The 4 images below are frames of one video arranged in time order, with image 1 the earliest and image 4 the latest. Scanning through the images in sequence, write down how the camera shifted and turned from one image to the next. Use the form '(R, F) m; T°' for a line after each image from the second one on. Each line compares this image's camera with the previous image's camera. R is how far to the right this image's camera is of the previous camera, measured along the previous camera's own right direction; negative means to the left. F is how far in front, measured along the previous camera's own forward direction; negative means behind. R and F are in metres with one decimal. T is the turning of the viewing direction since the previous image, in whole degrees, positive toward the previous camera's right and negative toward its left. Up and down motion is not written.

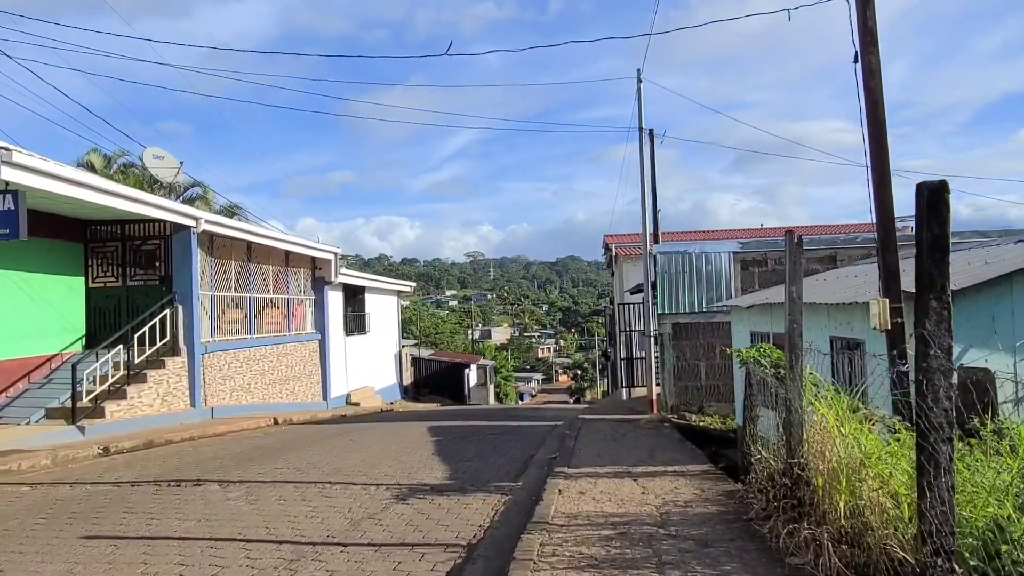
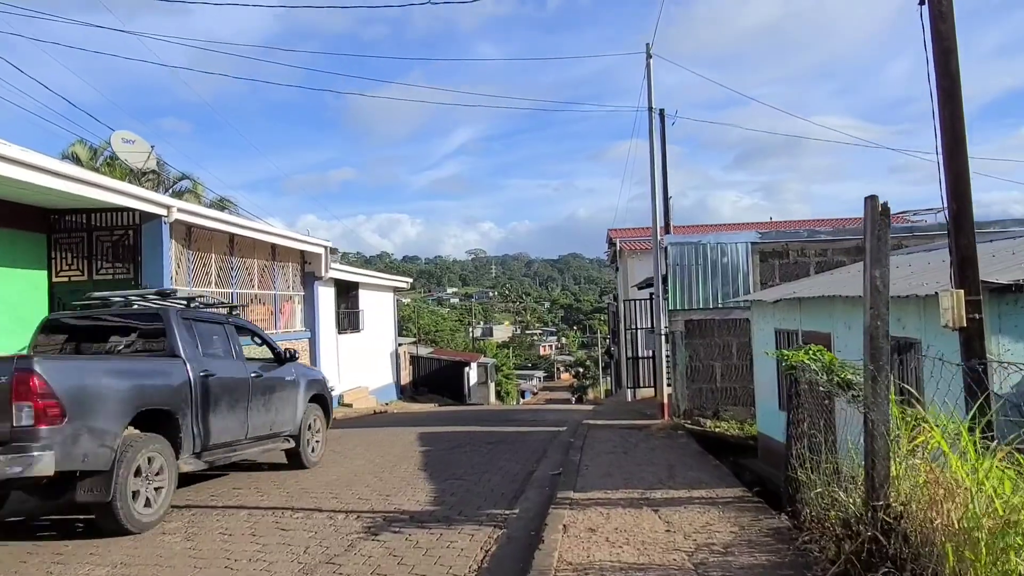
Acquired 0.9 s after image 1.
(+0.1, +1.2) m; 0°
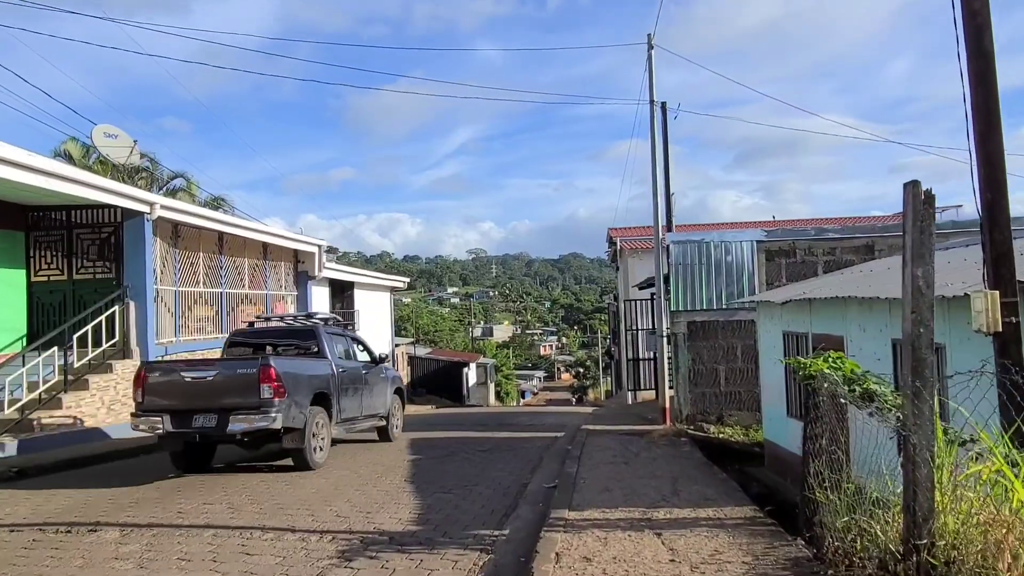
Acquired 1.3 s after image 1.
(+0.1, +0.5) m; 0°
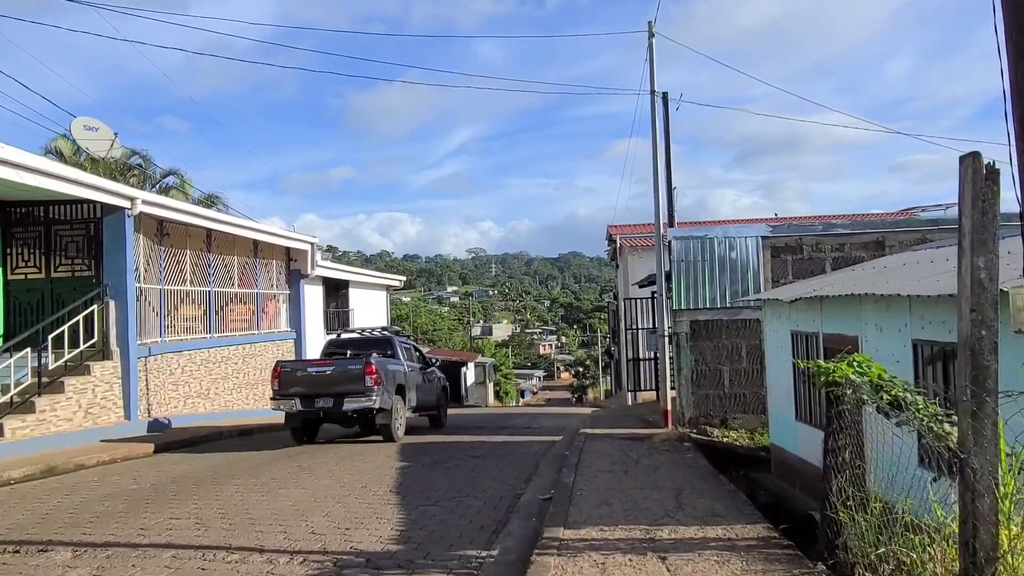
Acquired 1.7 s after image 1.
(+0.1, +0.5) m; 0°
